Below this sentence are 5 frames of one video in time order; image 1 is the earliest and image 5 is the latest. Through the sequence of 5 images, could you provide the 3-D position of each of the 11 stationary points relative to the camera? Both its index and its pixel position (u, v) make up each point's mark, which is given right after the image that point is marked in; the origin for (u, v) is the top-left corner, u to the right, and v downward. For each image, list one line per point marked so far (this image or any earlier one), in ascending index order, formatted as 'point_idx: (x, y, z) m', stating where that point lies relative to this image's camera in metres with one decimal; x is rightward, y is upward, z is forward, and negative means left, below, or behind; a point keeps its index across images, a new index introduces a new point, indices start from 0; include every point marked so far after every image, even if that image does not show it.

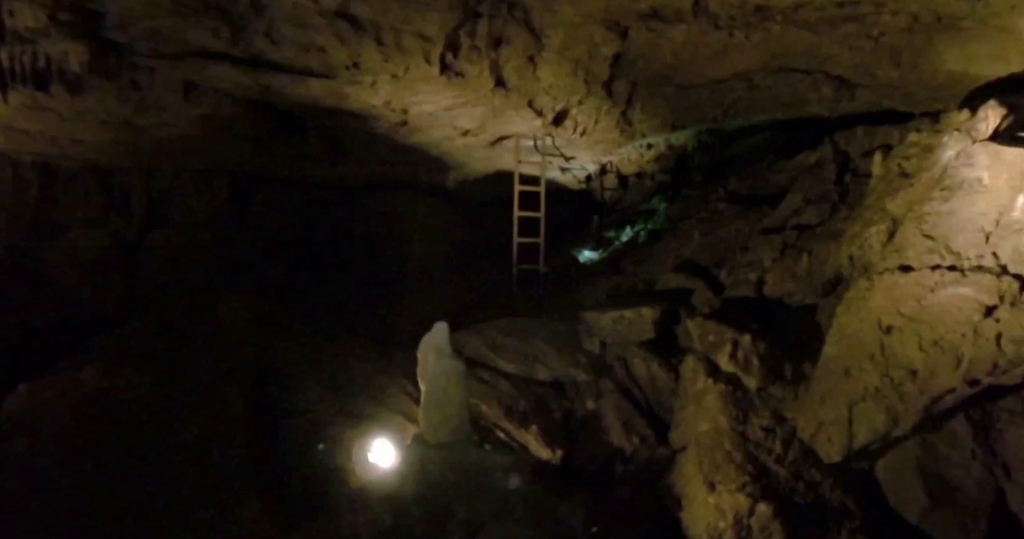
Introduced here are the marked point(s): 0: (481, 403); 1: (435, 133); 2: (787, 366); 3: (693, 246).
0: (-0.3, -1.2, +4.9) m
1: (-0.9, +1.6, +6.3) m
2: (+2.4, -0.8, +4.9) m
3: (+2.2, +0.3, +6.9) m
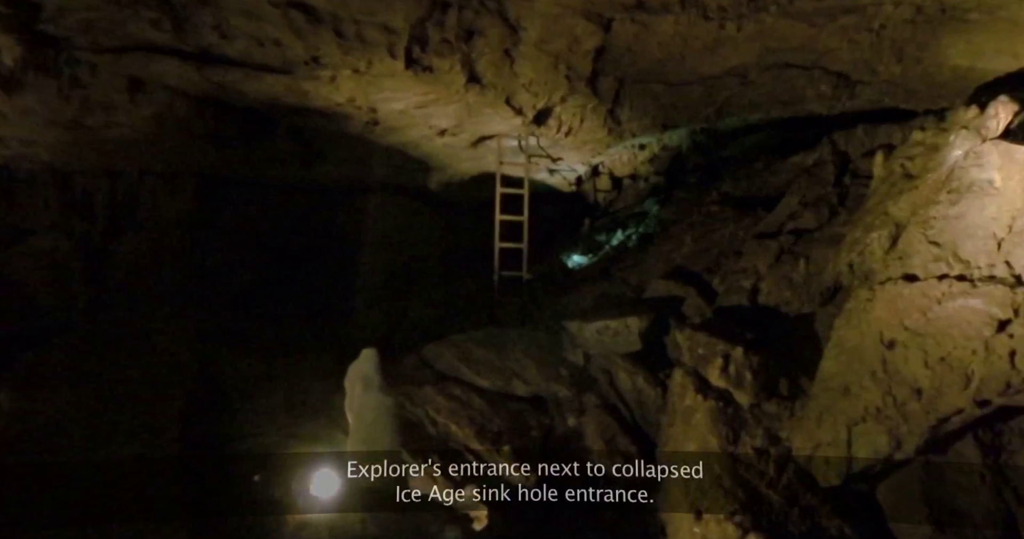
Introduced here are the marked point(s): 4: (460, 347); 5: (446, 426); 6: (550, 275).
0: (-0.5, -1.3, +4.5) m
1: (-1.1, +1.5, +6.0) m
2: (+2.2, -0.9, +4.5) m
3: (+2.0, +0.2, +6.5) m
4: (-0.5, -0.7, +5.3) m
5: (-0.6, -1.2, +4.5) m
6: (+0.5, -0.1, +7.5) m
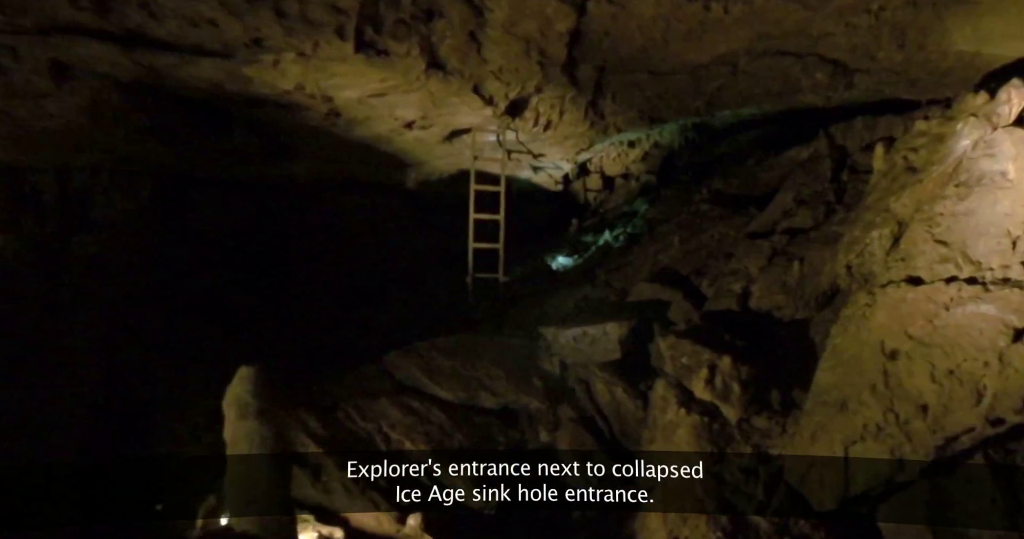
0: (-0.8, -1.3, +4.1) m
1: (-1.4, +1.4, +5.6) m
2: (+1.9, -0.9, +4.1) m
3: (+1.8, +0.2, +6.1) m
4: (-0.8, -0.7, +4.9) m
5: (-0.8, -1.3, +4.1) m
6: (+0.3, -0.1, +7.1) m
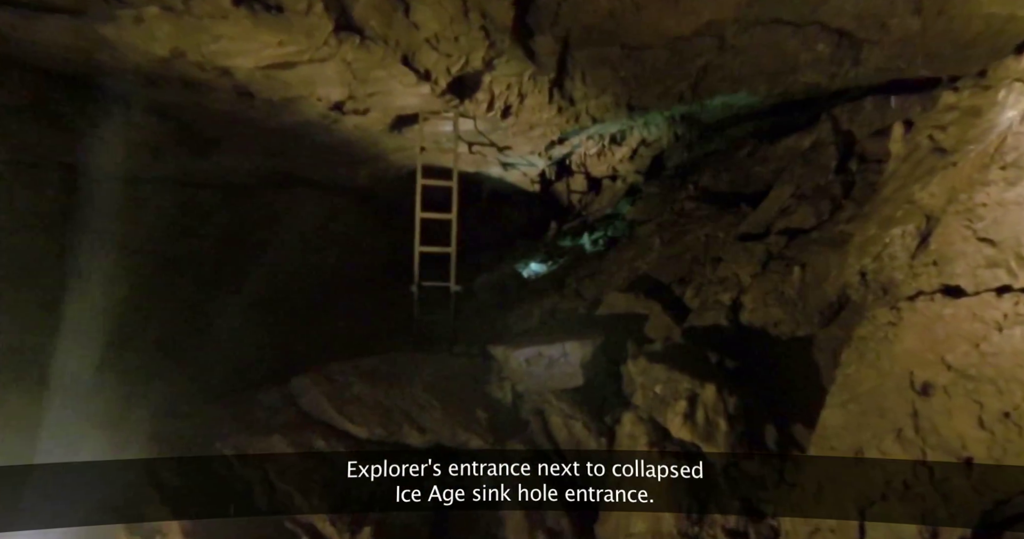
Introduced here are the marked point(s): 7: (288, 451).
0: (-1.2, -1.3, +3.3) m
1: (-1.8, +1.4, +4.7) m
2: (+1.5, -0.9, +3.3) m
3: (+1.3, +0.1, +5.3) m
4: (-1.2, -0.8, +4.0) m
5: (-1.3, -1.3, +3.2) m
6: (-0.2, -0.2, +6.3) m
7: (-1.3, -1.1, +3.4) m
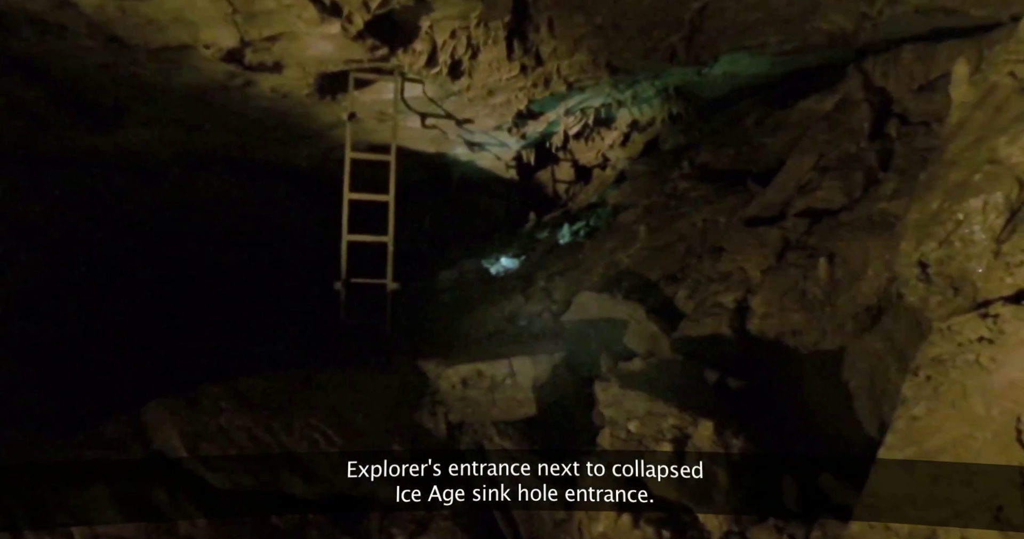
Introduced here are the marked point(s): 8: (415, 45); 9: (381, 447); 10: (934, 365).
0: (-1.6, -1.3, +2.3) m
1: (-2.2, +1.4, +3.8) m
2: (+1.1, -0.9, +2.3) m
3: (+1.0, +0.2, +4.3) m
4: (-1.6, -0.8, +3.0) m
5: (-1.6, -1.3, +2.3) m
6: (-0.5, -0.2, +5.3) m
7: (-1.7, -1.1, +2.4) m
8: (-0.7, +1.5, +3.9) m
9: (-0.7, -1.0, +3.0) m
10: (+1.6, -0.4, +2.2) m
